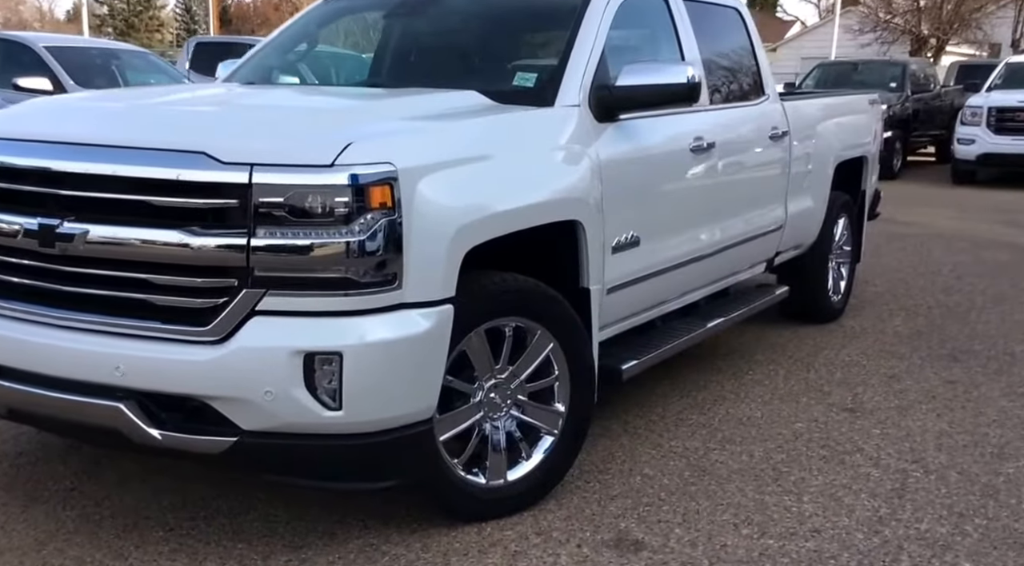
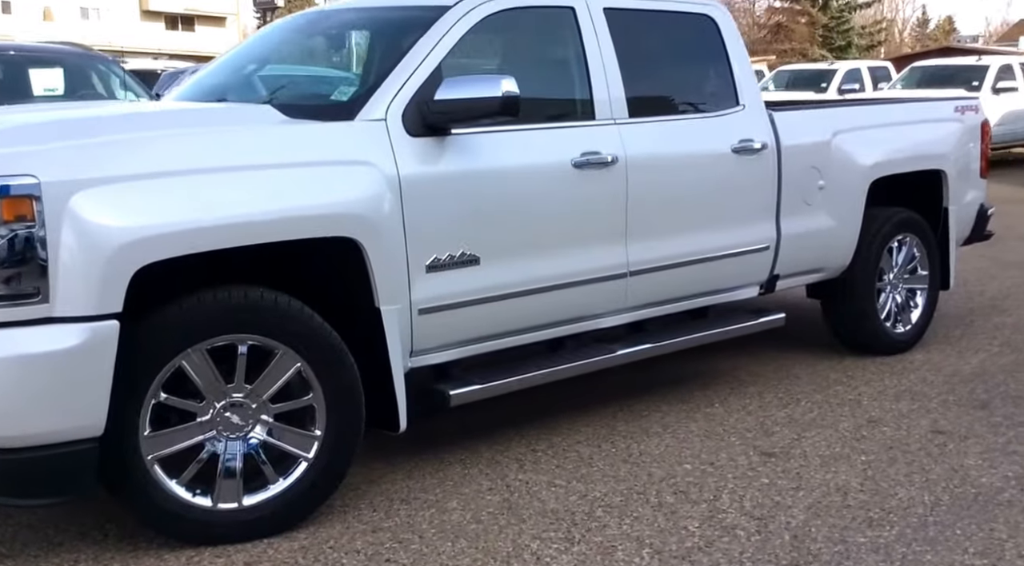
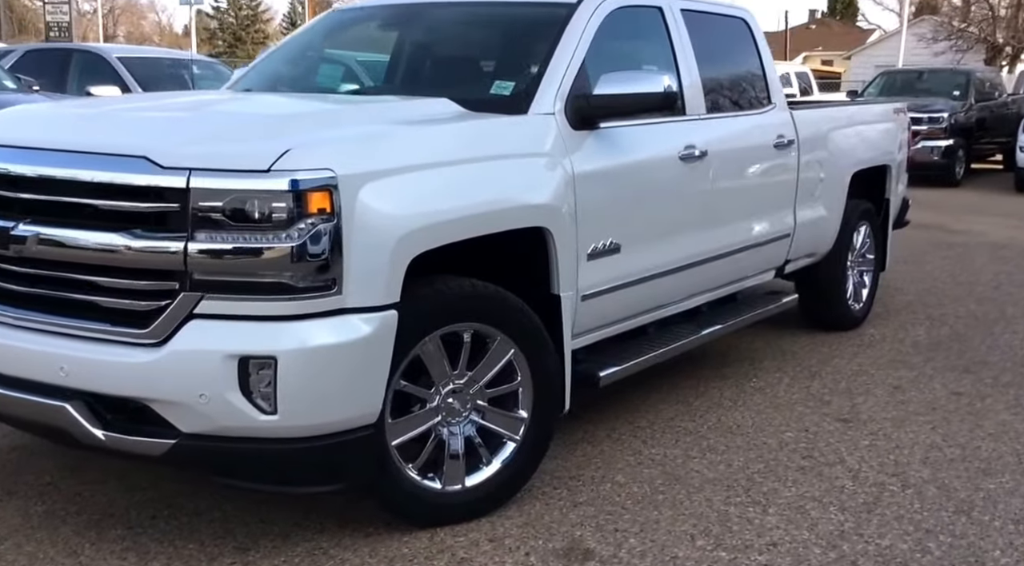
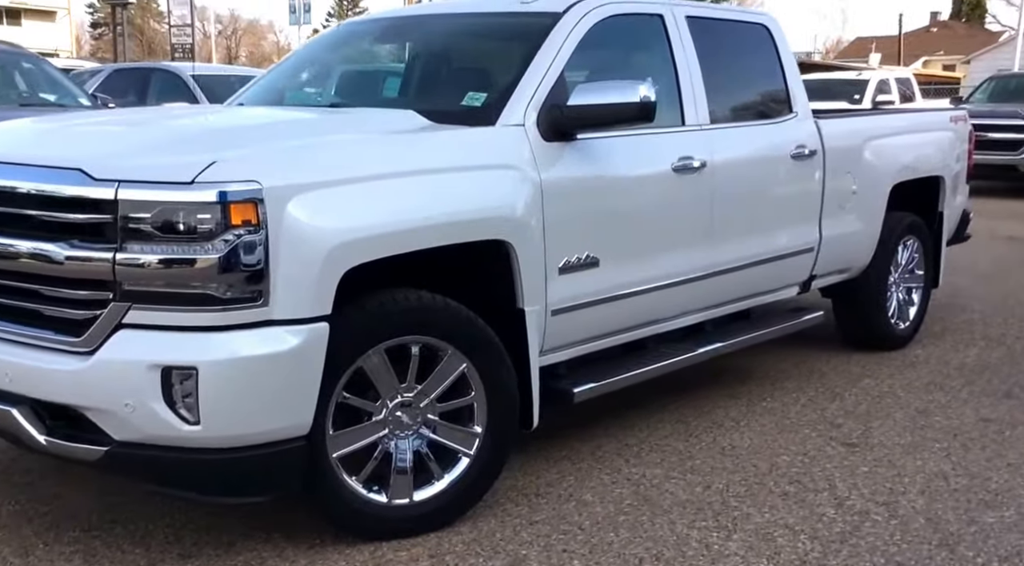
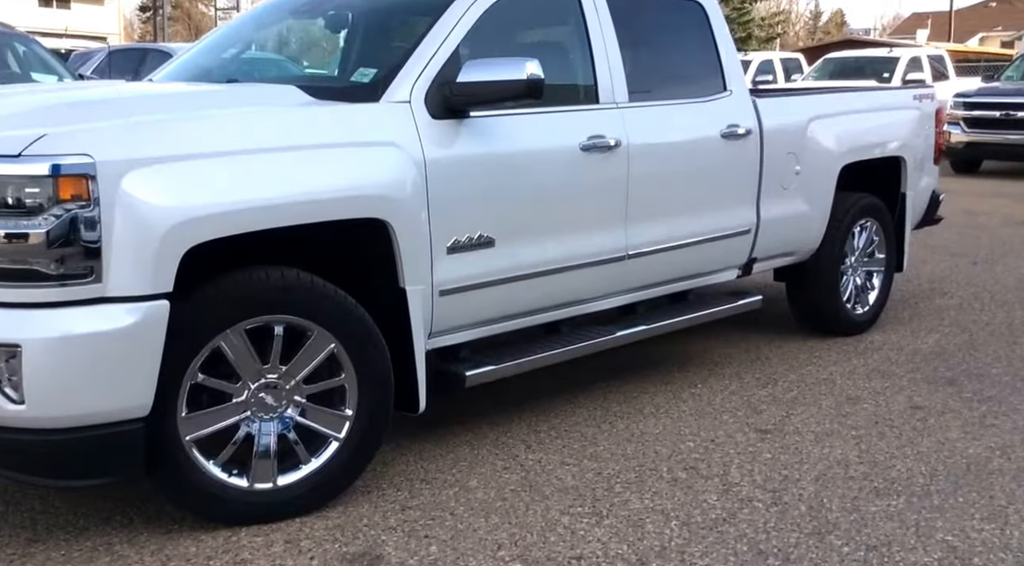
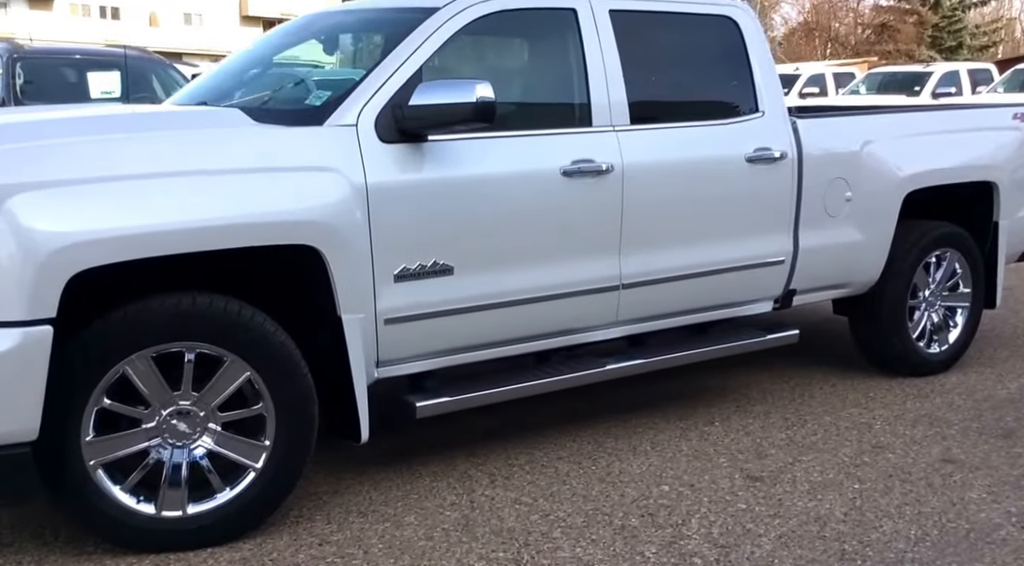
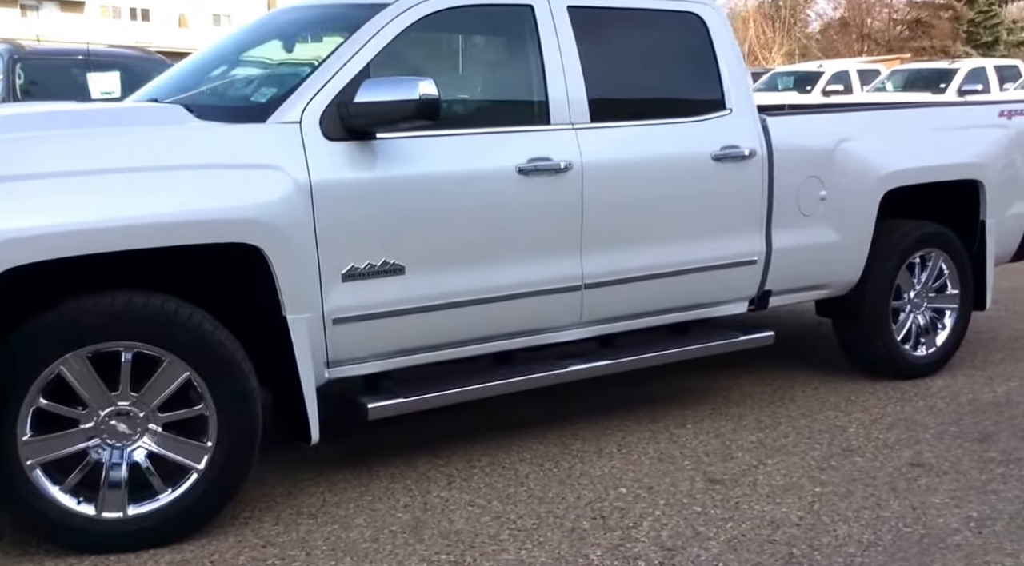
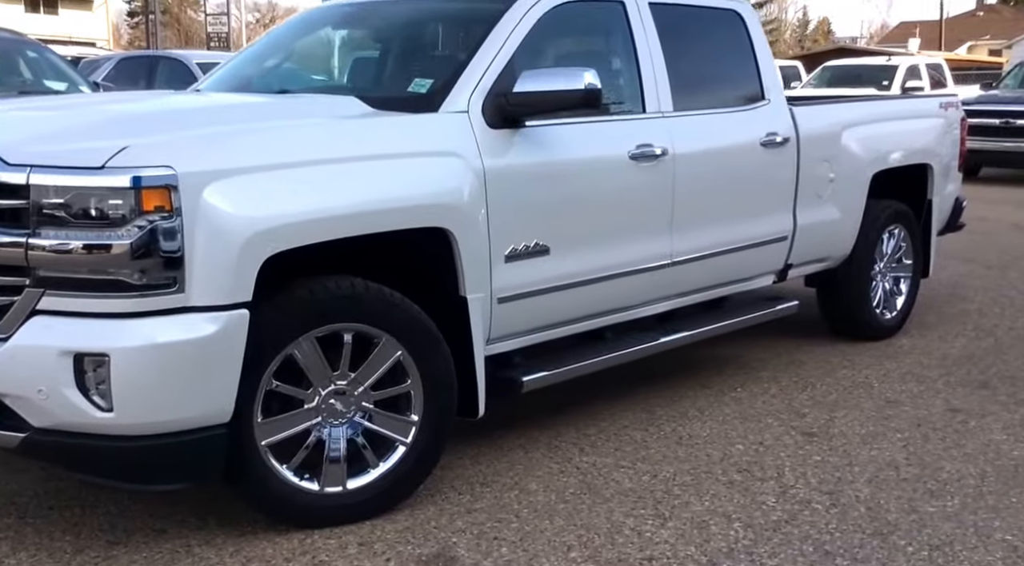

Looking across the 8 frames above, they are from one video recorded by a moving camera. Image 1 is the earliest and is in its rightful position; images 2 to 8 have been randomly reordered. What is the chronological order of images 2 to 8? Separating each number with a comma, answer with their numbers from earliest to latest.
3, 4, 8, 5, 2, 6, 7
